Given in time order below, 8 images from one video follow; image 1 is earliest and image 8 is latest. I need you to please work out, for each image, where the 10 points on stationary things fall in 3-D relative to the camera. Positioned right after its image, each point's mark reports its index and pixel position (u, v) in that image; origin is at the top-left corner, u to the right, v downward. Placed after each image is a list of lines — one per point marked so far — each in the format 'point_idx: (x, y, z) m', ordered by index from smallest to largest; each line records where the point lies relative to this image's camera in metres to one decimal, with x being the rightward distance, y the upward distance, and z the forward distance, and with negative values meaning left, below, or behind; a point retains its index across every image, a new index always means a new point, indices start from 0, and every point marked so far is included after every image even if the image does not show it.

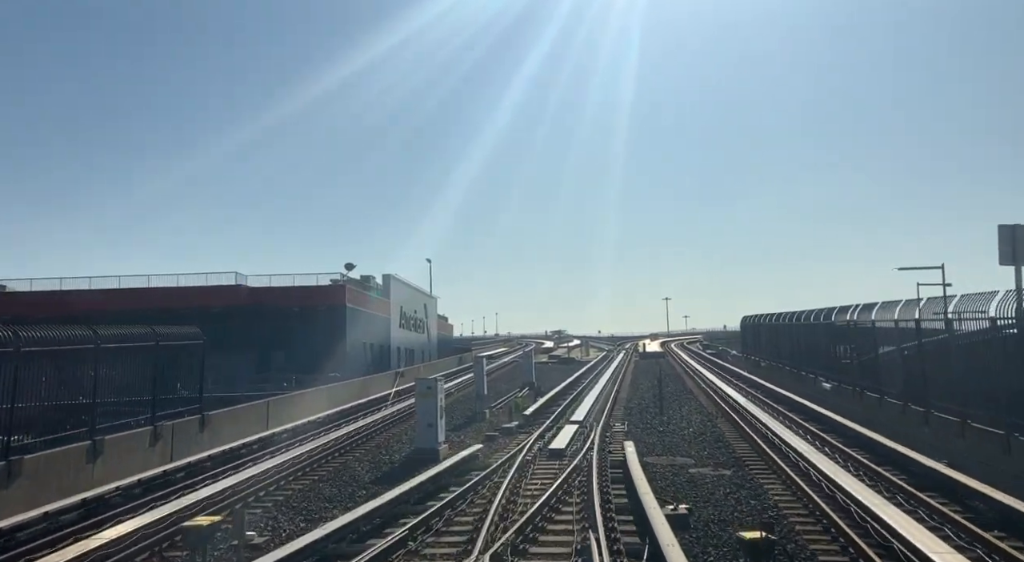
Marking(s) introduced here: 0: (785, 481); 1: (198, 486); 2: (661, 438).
0: (+4.4, -3.2, +11.5) m
1: (-5.4, -3.5, +12.3) m
2: (+3.4, -3.6, +16.4) m
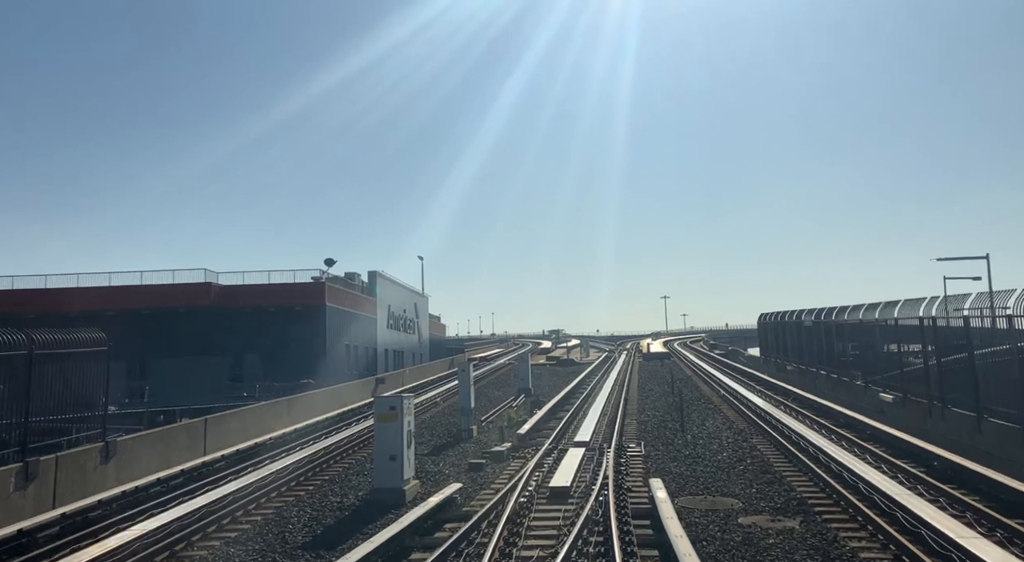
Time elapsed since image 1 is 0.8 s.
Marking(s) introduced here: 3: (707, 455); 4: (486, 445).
0: (+4.3, -3.0, +8.1) m
1: (-5.5, -3.4, +8.9) m
2: (+3.3, -3.4, +13.0) m
3: (+3.8, -3.4, +14.0) m
4: (-0.6, -3.7, +16.2) m
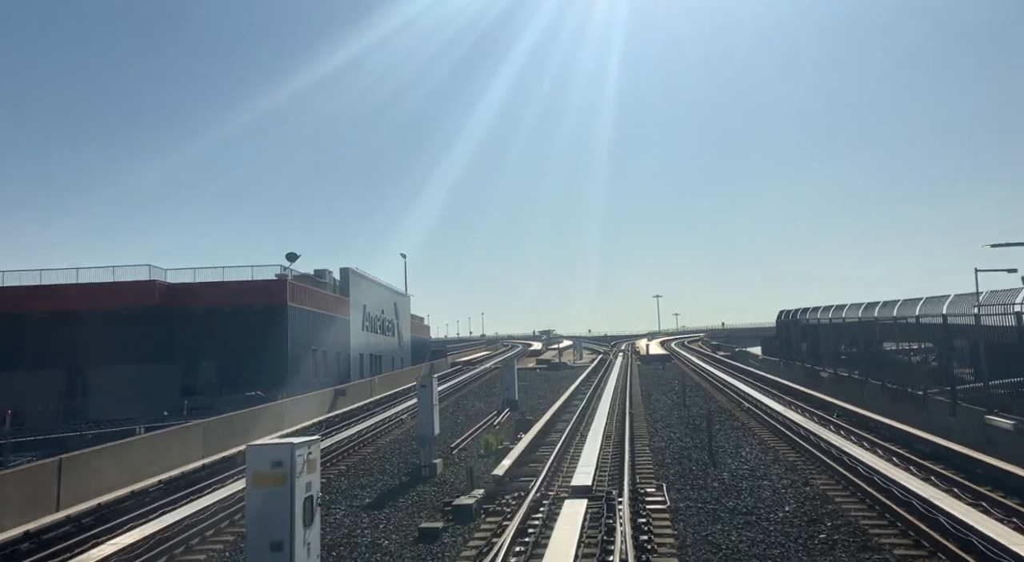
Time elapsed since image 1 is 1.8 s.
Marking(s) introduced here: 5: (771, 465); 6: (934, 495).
0: (+3.9, -2.7, +3.9) m
1: (-5.9, -3.1, +4.6) m
2: (+2.9, -3.1, +8.7) m
3: (+3.4, -3.1, +9.8) m
4: (-1.0, -3.5, +11.9) m
5: (+4.6, -3.3, +12.8) m
6: (+6.2, -3.2, +10.5) m
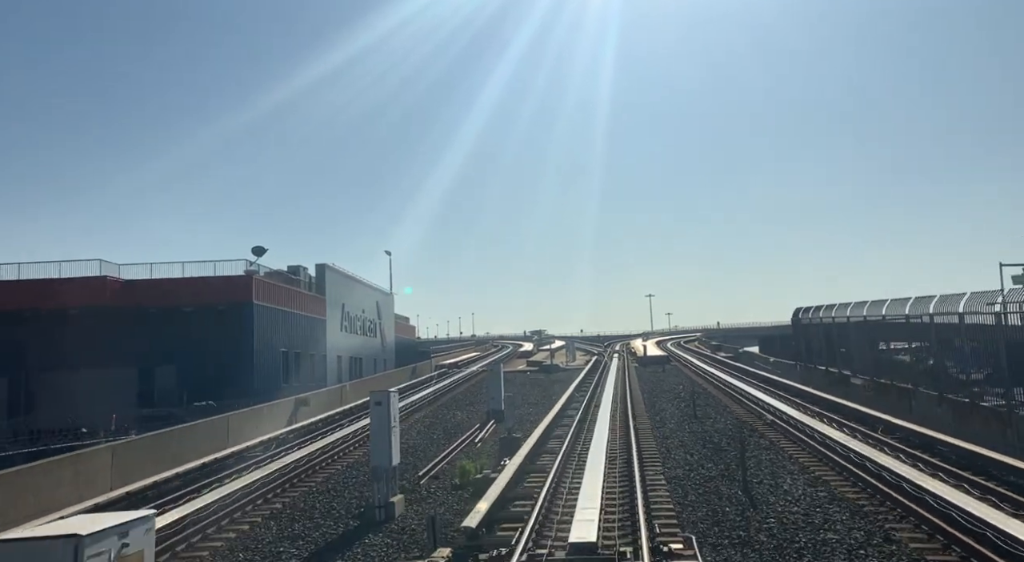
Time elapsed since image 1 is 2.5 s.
0: (+3.7, -2.5, +1.0) m
1: (-6.1, -3.0, +1.5) m
2: (+2.6, -2.9, +5.8) m
3: (+3.2, -2.9, +6.8) m
4: (-1.3, -3.3, +8.9) m
5: (+4.3, -3.1, +9.8) m
6: (+5.9, -3.0, +7.6) m
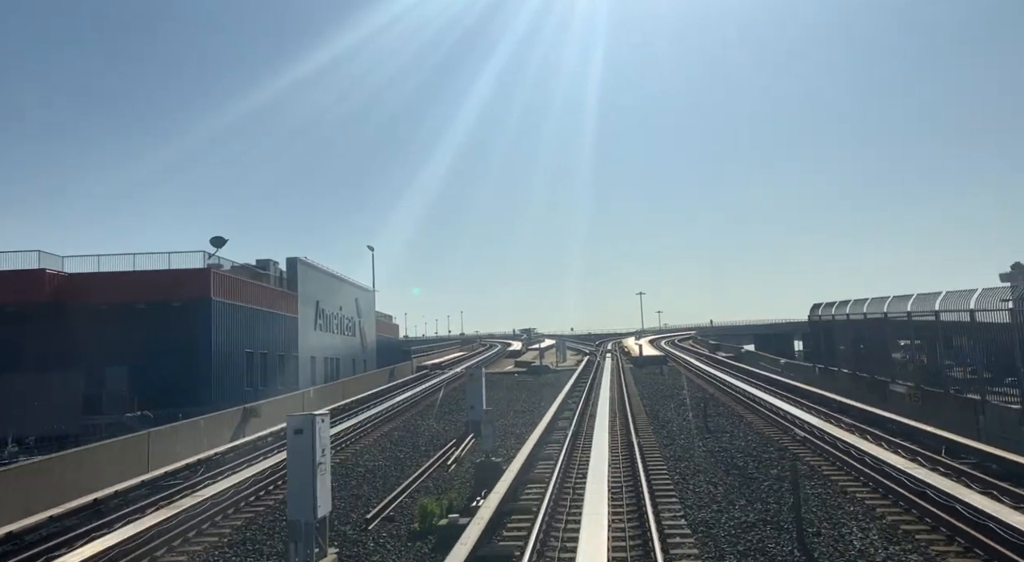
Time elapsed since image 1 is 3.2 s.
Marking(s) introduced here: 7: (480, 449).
0: (+3.6, -2.3, -1.9) m
1: (-6.2, -2.8, -1.5) m
2: (+2.4, -2.7, +2.9) m
3: (+2.9, -2.8, +3.9) m
4: (-1.6, -3.1, +5.9) m
5: (+4.0, -2.9, +6.9) m
6: (+5.6, -2.8, +4.8) m
7: (-0.6, -3.6, +15.9) m
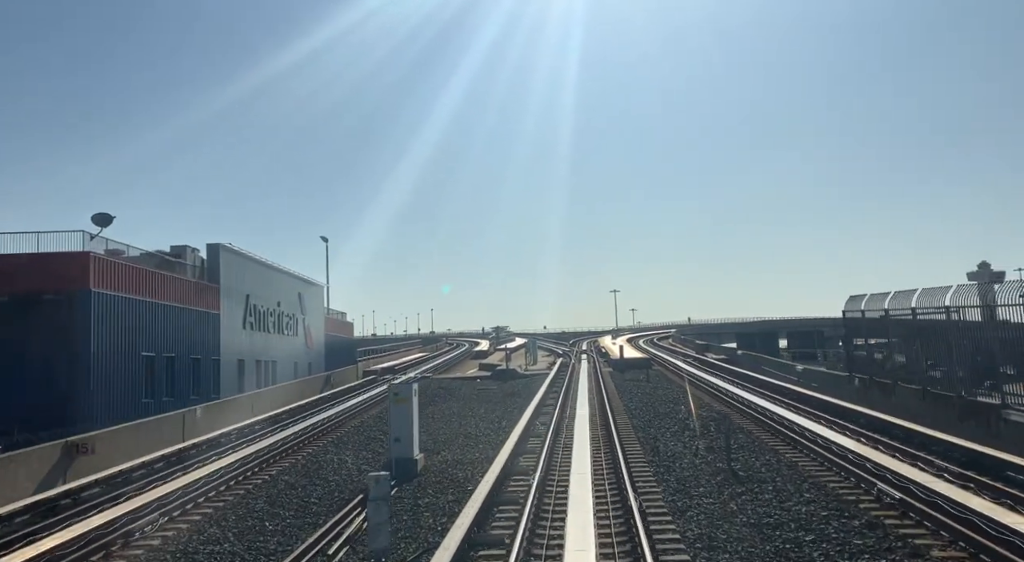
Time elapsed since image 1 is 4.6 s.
0: (+3.3, -2.0, -7.3) m
1: (-6.6, -2.4, -7.3) m
2: (+1.9, -2.4, -2.6) m
3: (+2.4, -2.4, -1.5) m
4: (-2.2, -2.7, +0.3) m
5: (+3.4, -2.5, +1.6) m
6: (+5.1, -2.4, -0.5) m
7: (-1.6, -3.2, +10.3) m
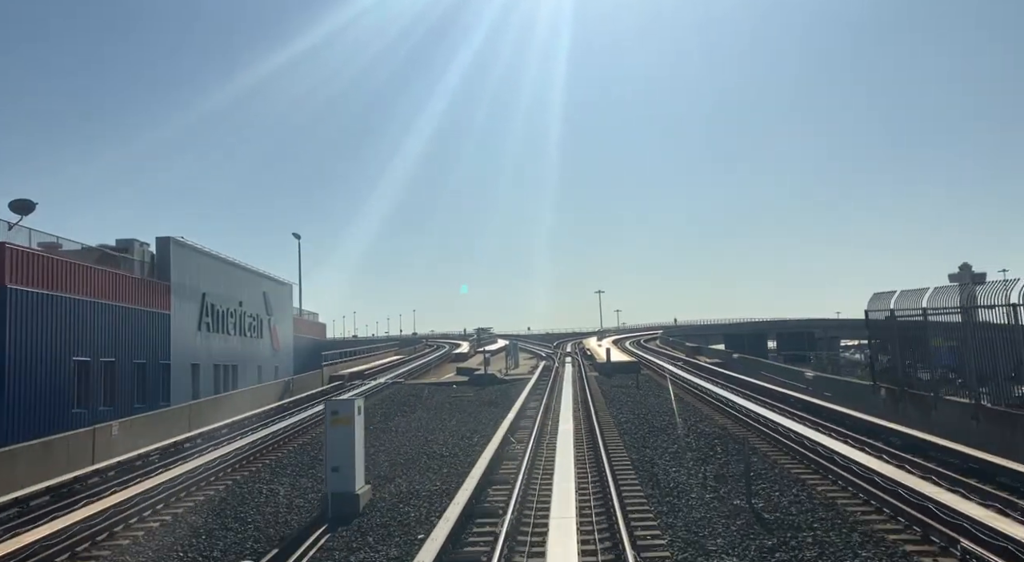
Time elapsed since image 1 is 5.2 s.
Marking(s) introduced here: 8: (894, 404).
0: (+3.2, -1.9, -9.8) m
1: (-6.6, -2.3, -10.0) m
2: (+1.7, -2.2, -5.1) m
3: (+2.2, -2.3, -4.0) m
4: (-2.4, -2.6, -2.3) m
5: (+3.1, -2.4, -1.0) m
6: (+4.9, -2.3, -3.0) m
7: (-2.0, -3.0, +7.7) m
8: (+8.3, -2.7, +15.5) m
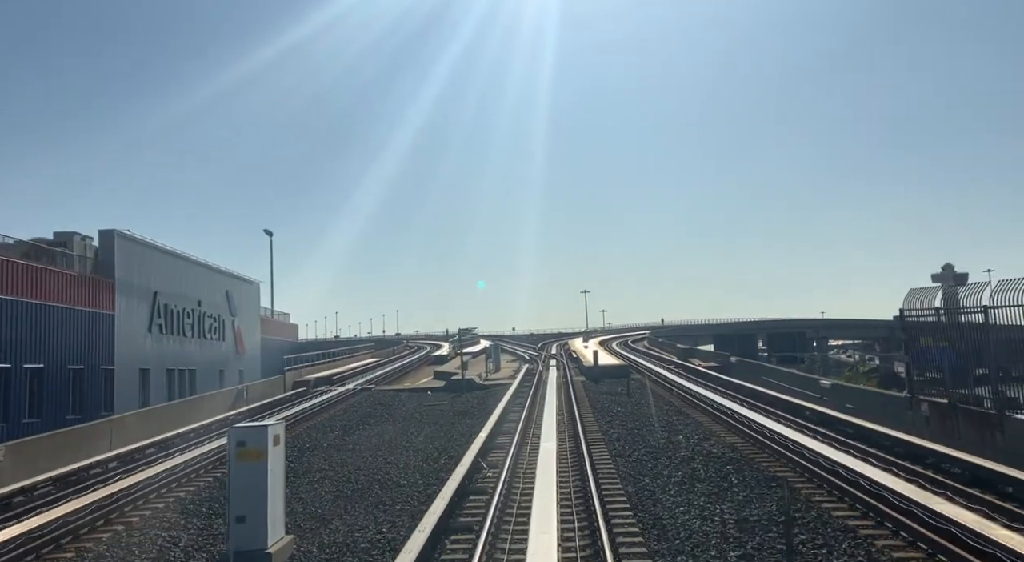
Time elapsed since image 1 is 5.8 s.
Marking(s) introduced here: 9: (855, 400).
0: (+3.2, -1.7, -12.3) m
1: (-6.7, -2.1, -12.7) m
2: (+1.6, -2.1, -7.7) m
3: (+2.1, -2.1, -6.6) m
4: (-2.6, -2.5, -4.9) m
5: (+2.9, -2.2, -3.5) m
6: (+4.7, -2.2, -5.5) m
7: (-2.4, -2.9, +5.0) m
8: (+7.7, -2.5, +13.1) m
9: (+8.1, -2.8, +17.0) m
